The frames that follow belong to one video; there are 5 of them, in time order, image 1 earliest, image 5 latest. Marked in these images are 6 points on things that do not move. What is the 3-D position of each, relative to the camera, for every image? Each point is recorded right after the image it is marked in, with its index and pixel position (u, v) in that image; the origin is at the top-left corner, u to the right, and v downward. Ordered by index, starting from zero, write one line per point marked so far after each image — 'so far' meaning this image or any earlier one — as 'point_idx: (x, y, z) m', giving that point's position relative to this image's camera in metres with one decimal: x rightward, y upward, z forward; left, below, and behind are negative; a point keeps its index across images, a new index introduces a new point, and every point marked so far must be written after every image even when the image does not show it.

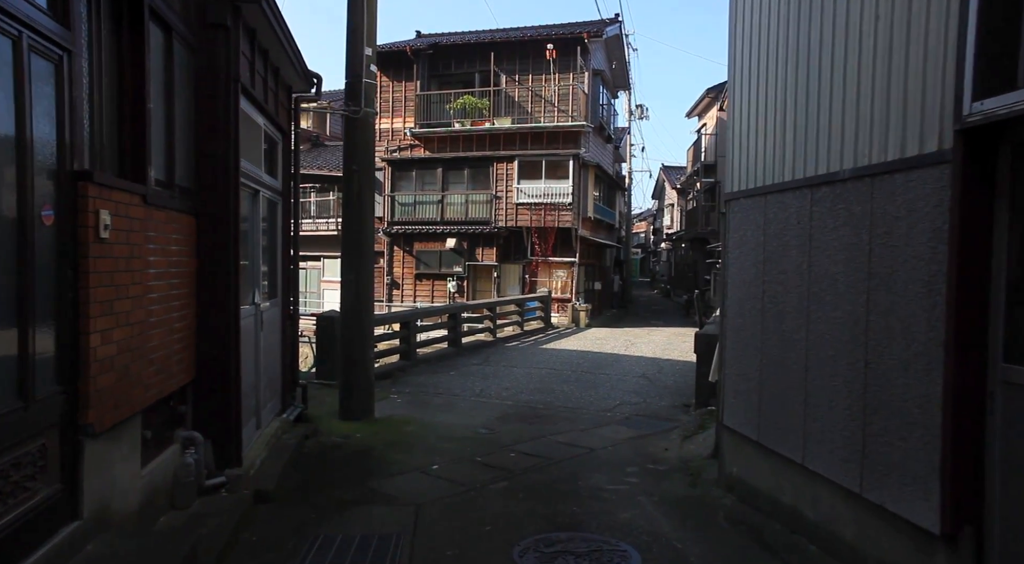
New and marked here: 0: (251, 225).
0: (-2.0, +0.5, +4.9) m
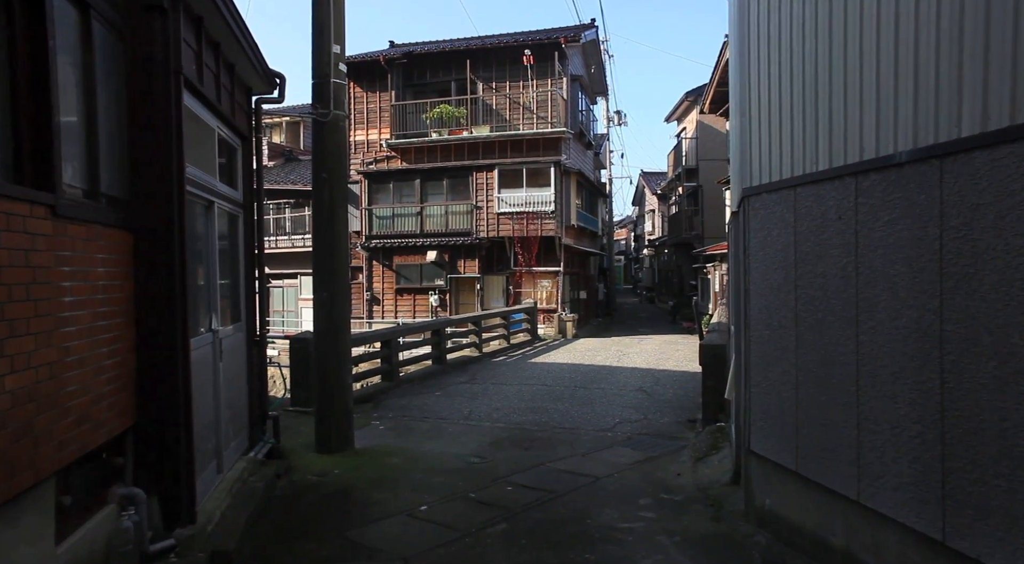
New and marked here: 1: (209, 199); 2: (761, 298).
0: (-2.1, +0.3, +4.3) m
1: (-2.0, +0.6, +4.3) m
2: (+1.4, -0.1, +3.6) m
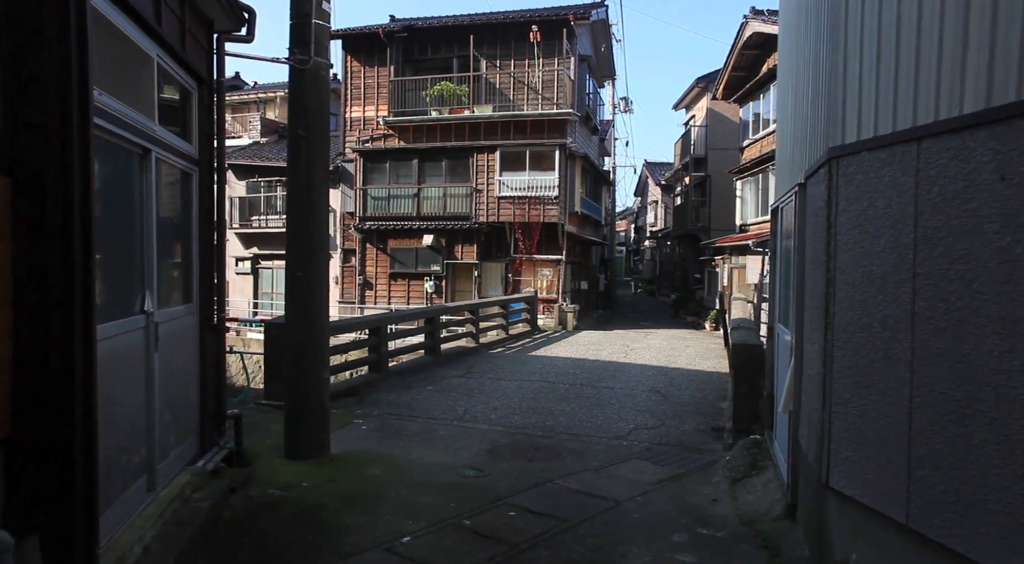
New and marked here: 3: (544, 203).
0: (-2.0, +0.5, +3.5) m
1: (-2.0, +0.7, +3.4) m
2: (+1.5, 0.0, +2.8) m
3: (+1.0, +2.4, +19.3) m
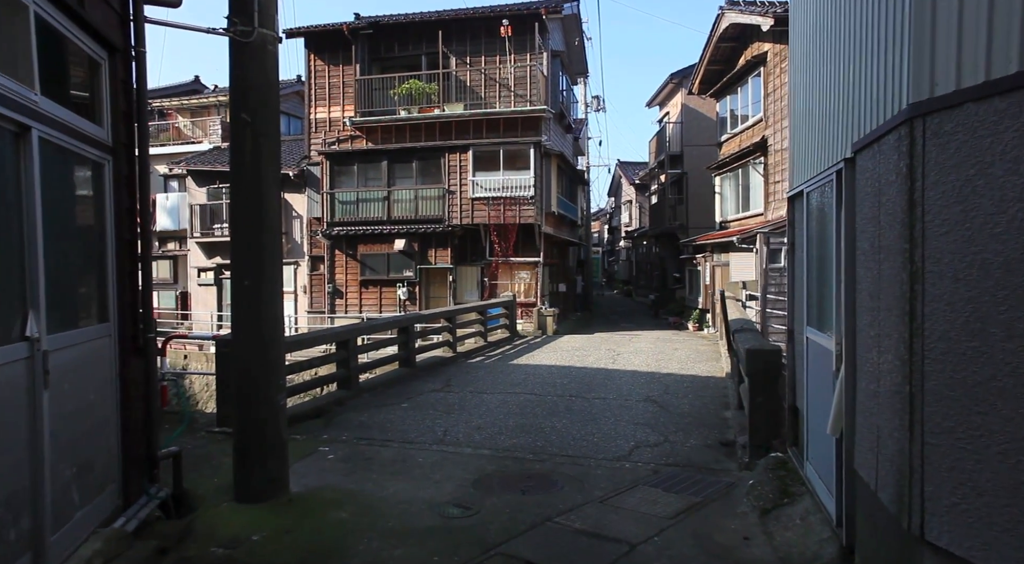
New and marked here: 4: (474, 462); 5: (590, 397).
0: (-2.0, +0.4, +2.7) m
1: (-2.0, +0.7, +2.6) m
2: (+1.5, 0.0, +2.1) m
3: (+0.2, +2.3, +18.7) m
4: (-0.3, -1.5, +5.3) m
5: (+0.9, -1.4, +7.8) m
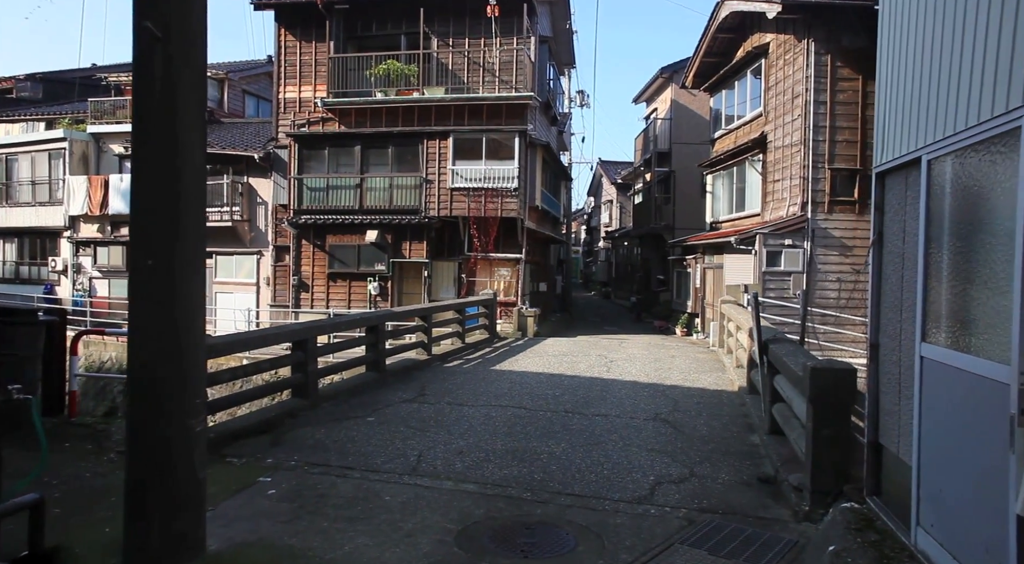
0: (-1.9, +0.5, +1.4) m
1: (-1.9, +0.8, +1.4) m
2: (+1.6, 0.0, +1.0) m
3: (-0.3, +2.4, +17.5) m
4: (-0.4, -1.4, +4.1) m
5: (+0.8, -1.4, +6.7) m
